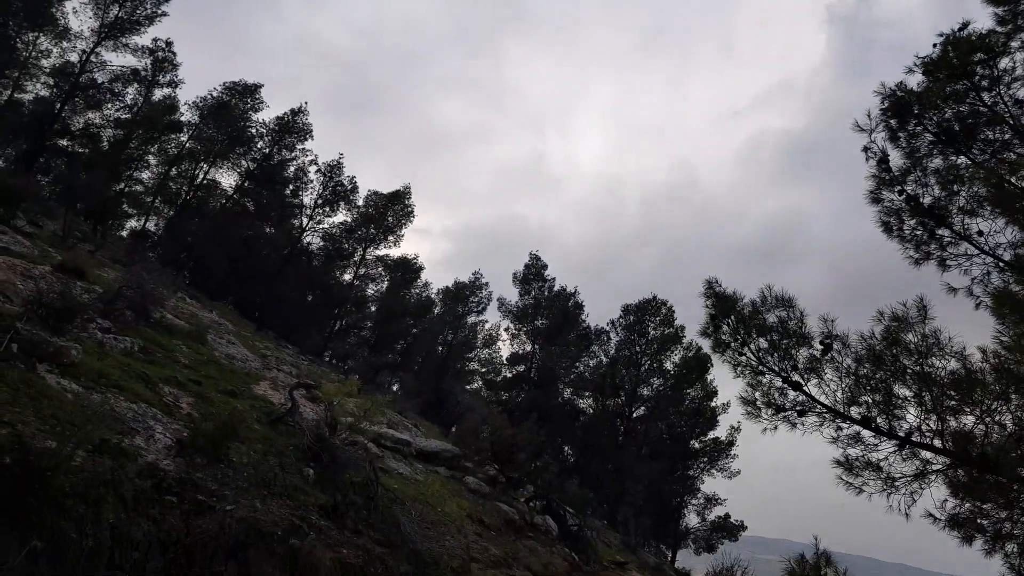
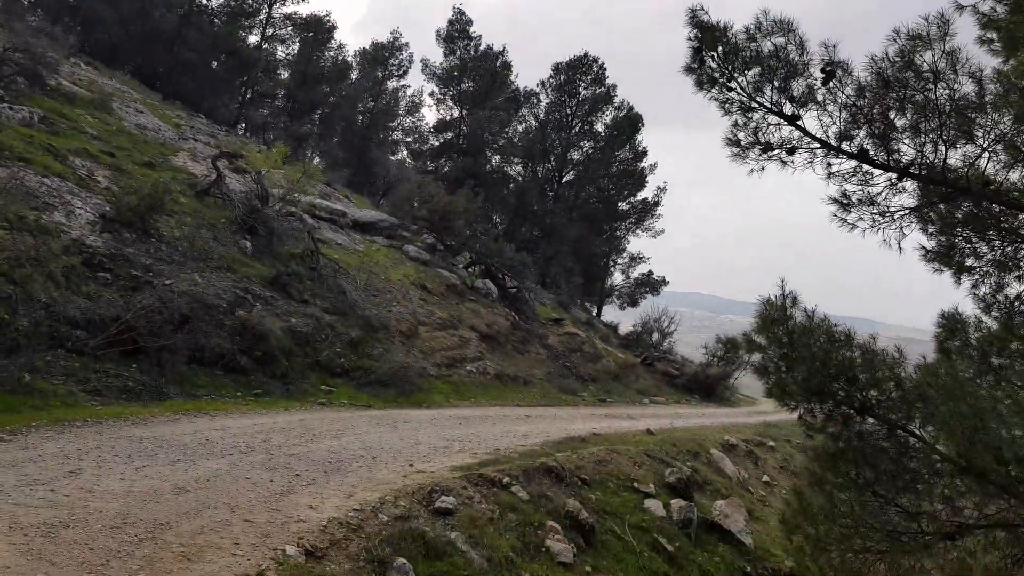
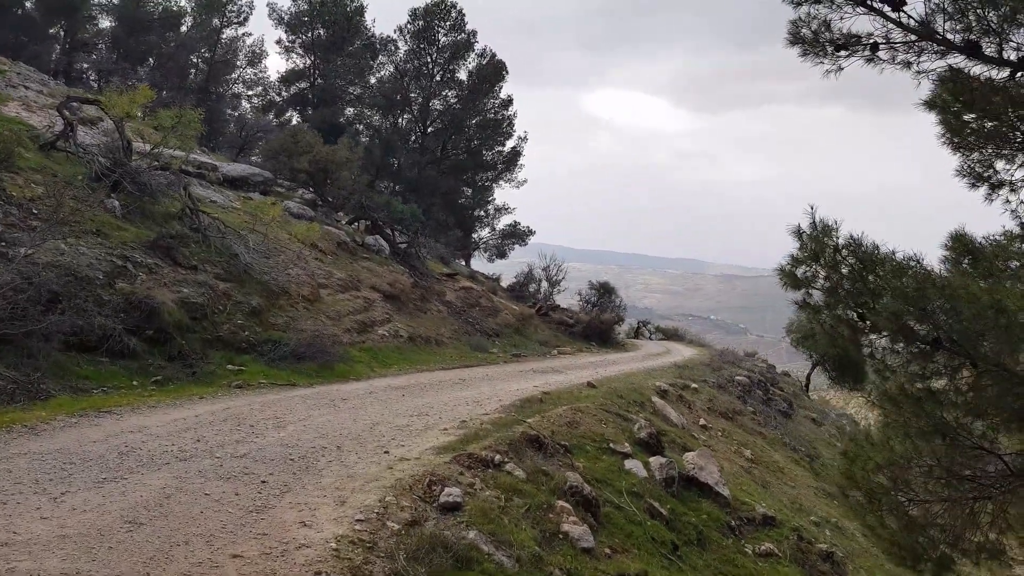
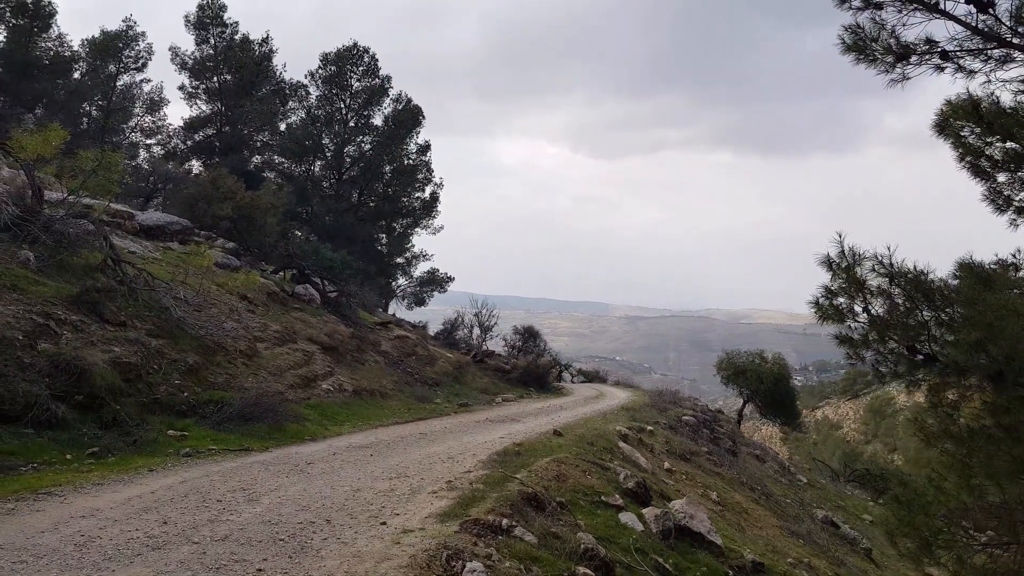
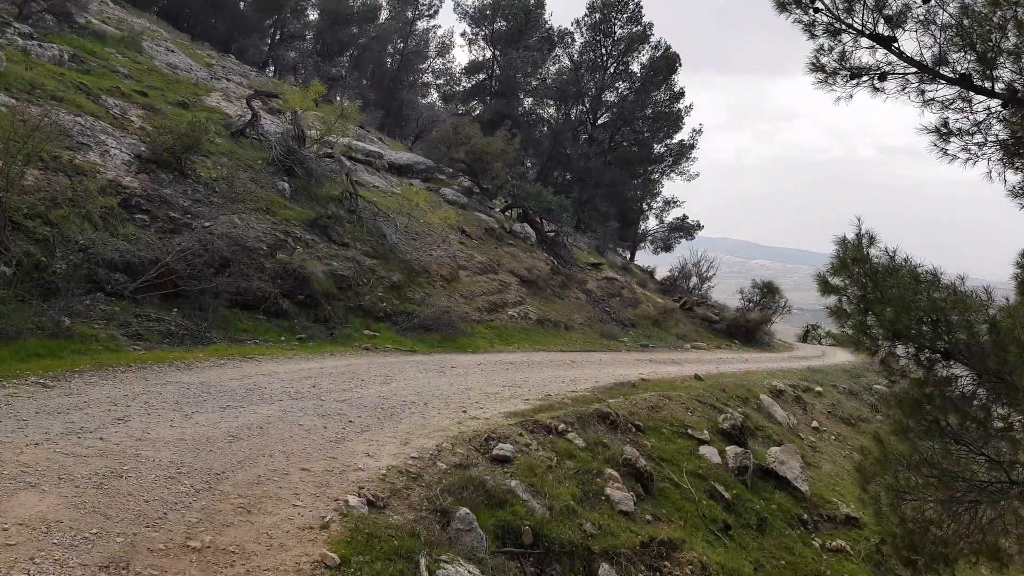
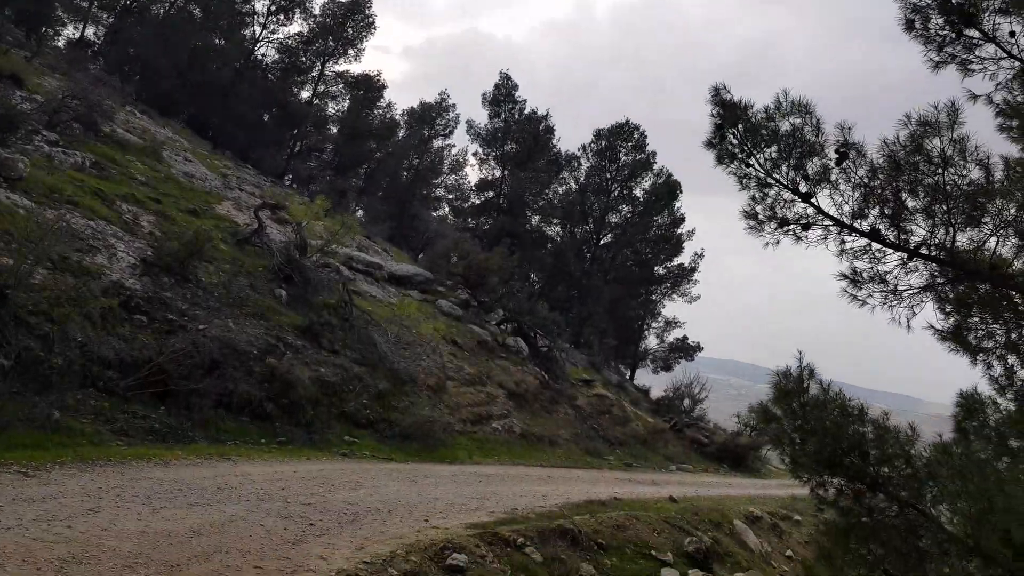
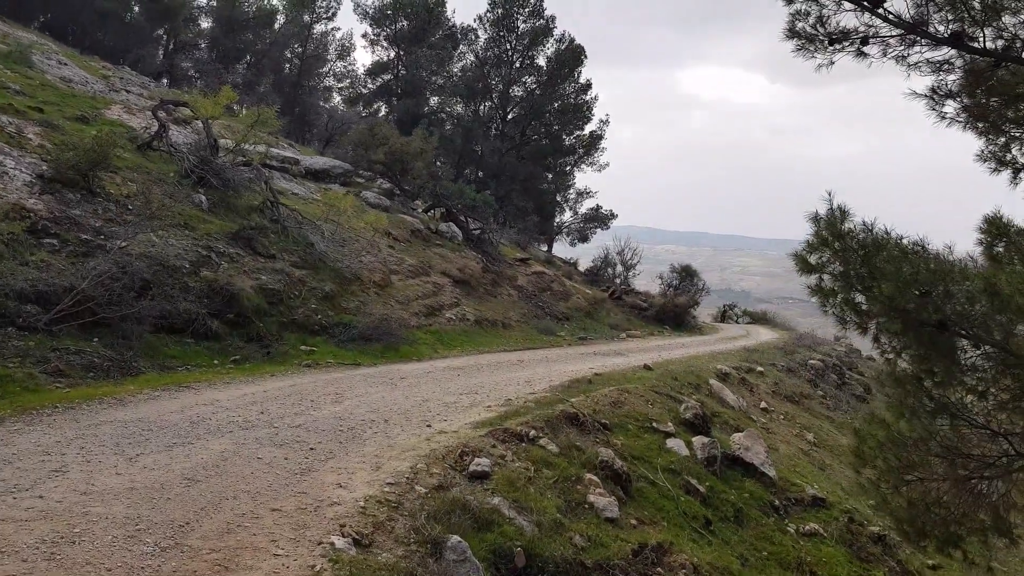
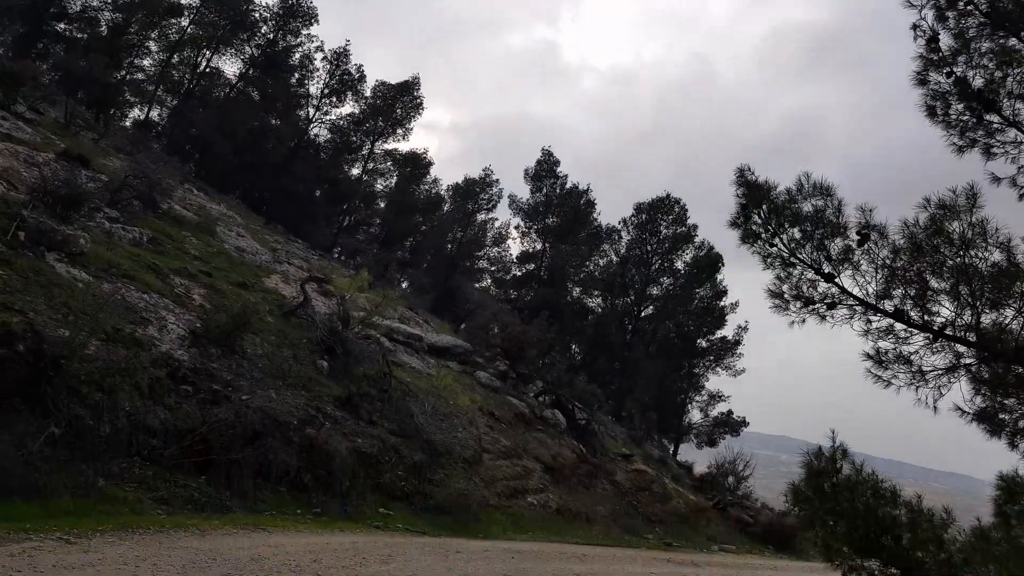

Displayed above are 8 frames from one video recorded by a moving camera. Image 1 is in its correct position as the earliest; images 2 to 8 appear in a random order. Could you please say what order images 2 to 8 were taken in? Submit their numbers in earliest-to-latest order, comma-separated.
8, 6, 2, 5, 7, 3, 4
